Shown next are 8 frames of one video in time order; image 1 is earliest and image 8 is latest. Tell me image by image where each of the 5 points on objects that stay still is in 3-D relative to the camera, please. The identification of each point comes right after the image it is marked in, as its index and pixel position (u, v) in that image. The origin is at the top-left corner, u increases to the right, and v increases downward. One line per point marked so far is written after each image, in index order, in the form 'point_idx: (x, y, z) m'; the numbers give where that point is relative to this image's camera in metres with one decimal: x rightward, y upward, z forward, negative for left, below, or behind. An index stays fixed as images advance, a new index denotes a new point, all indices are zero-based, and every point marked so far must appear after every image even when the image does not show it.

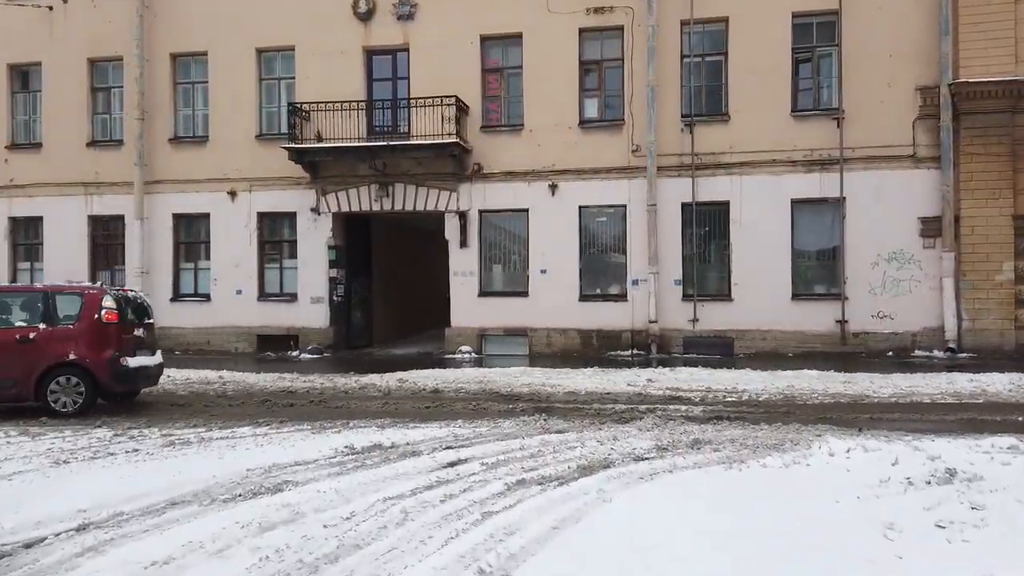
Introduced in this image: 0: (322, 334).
0: (-4.4, -1.1, +17.5) m
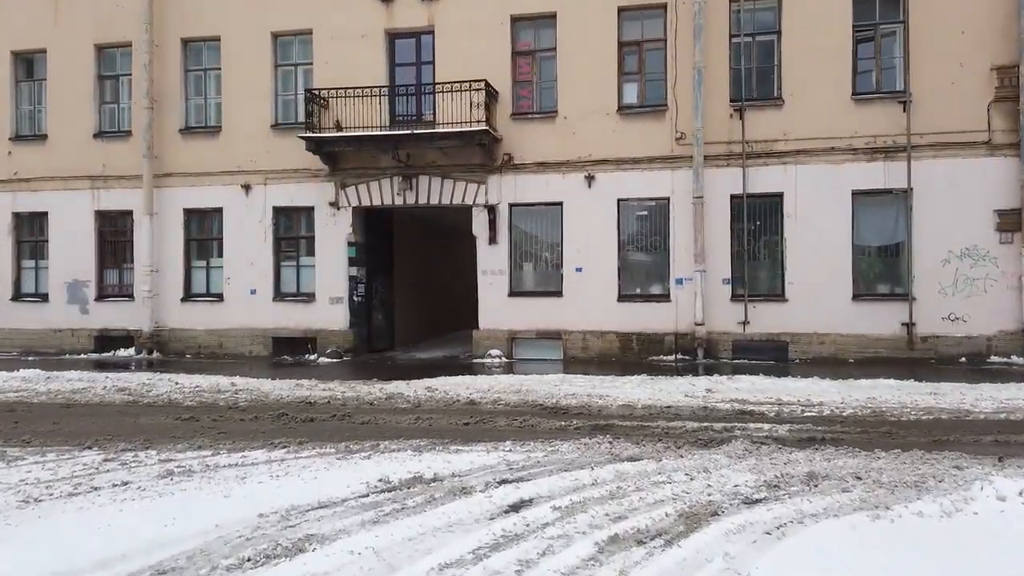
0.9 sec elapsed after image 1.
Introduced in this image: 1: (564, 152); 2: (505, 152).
0: (-3.7, -1.1, +16.4) m
1: (+1.0, +2.8, +15.3) m
2: (-0.2, +2.8, +15.5) m
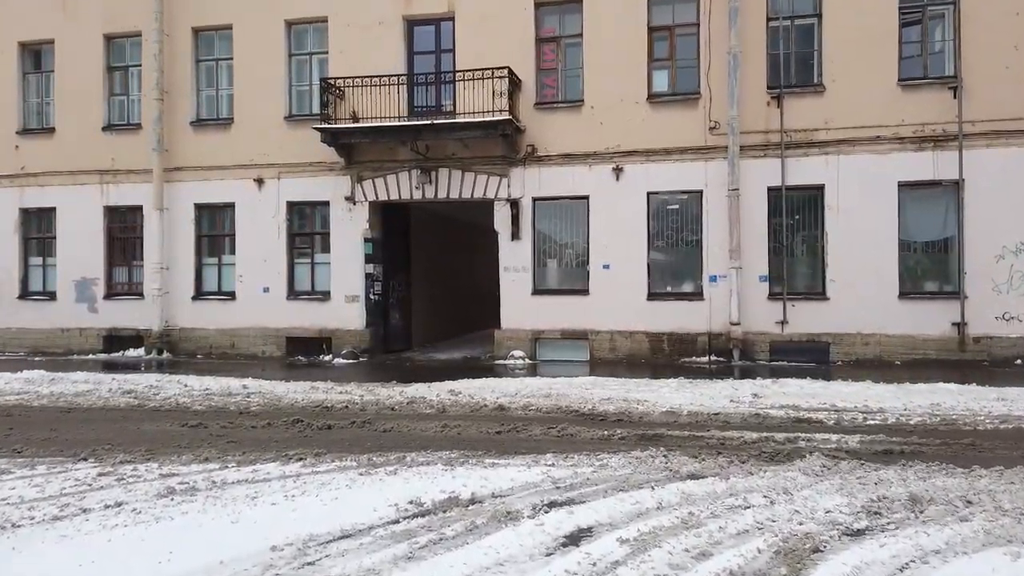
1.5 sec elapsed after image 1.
0: (-3.2, -1.0, +15.7) m
1: (+1.5, +2.8, +14.5) m
2: (+0.3, +2.9, +14.8) m
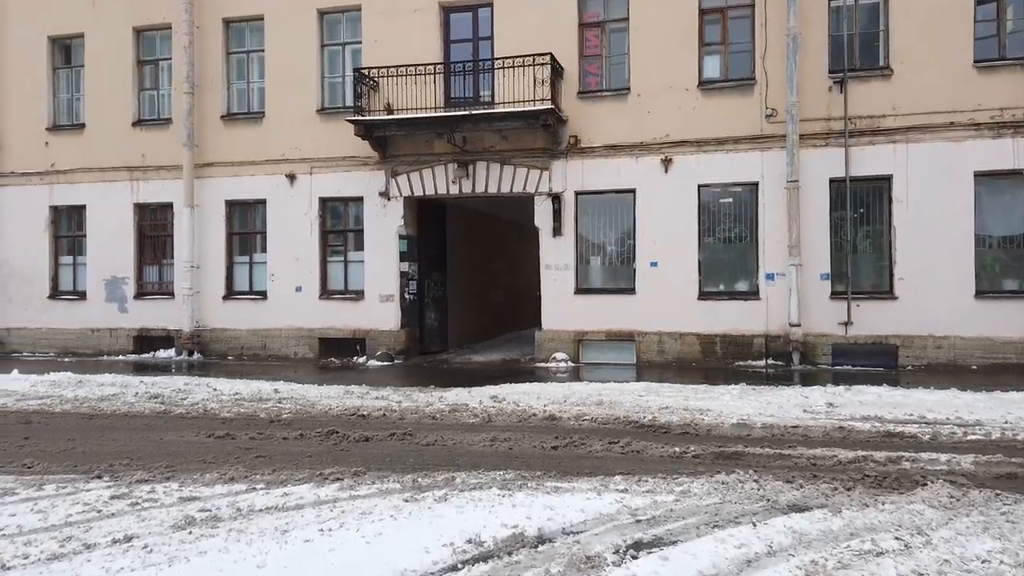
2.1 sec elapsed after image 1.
0: (-2.4, -1.0, +15.1) m
1: (+2.3, +2.8, +13.7) m
2: (+1.1, +2.9, +14.0) m
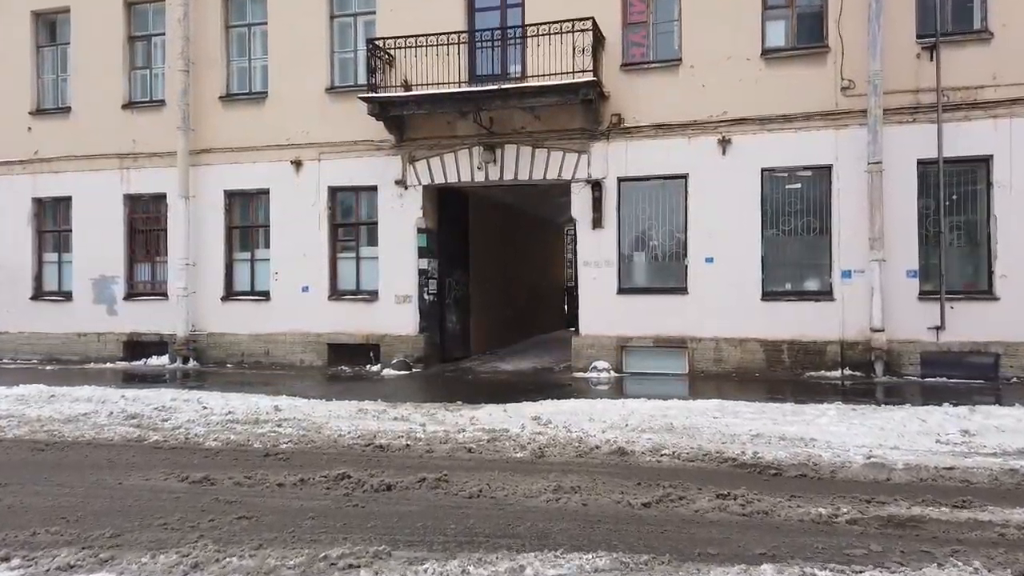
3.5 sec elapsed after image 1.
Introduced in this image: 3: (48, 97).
0: (-1.8, -1.0, +13.5) m
1: (+2.8, +2.8, +12.0) m
2: (+1.7, +2.9, +12.3) m
3: (-9.6, +4.0, +15.6) m
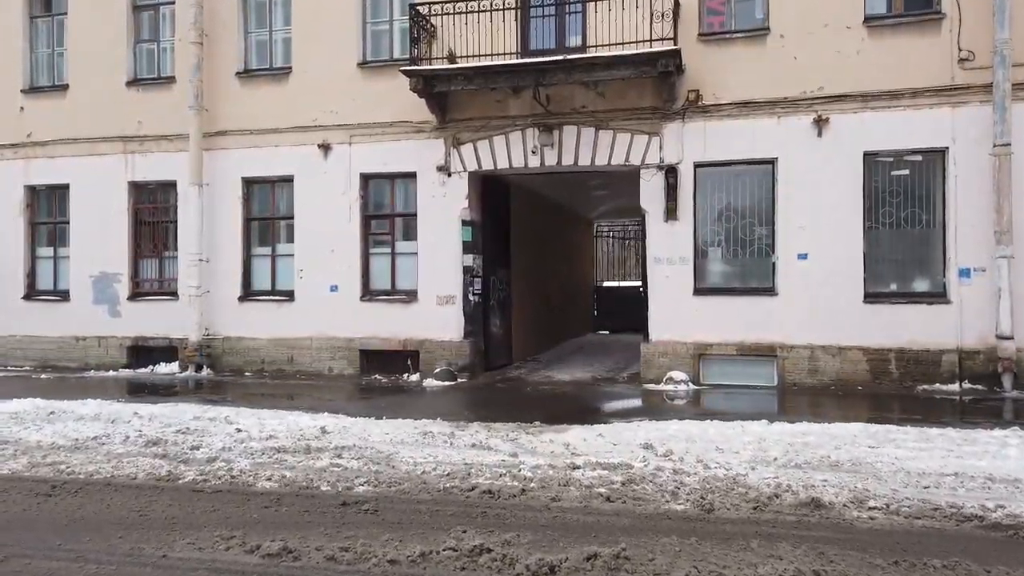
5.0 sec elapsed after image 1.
0: (-0.9, -1.0, +12.0) m
1: (+3.8, +2.8, +10.6) m
2: (+2.6, +2.9, +10.9) m
3: (-8.7, +4.0, +14.0) m
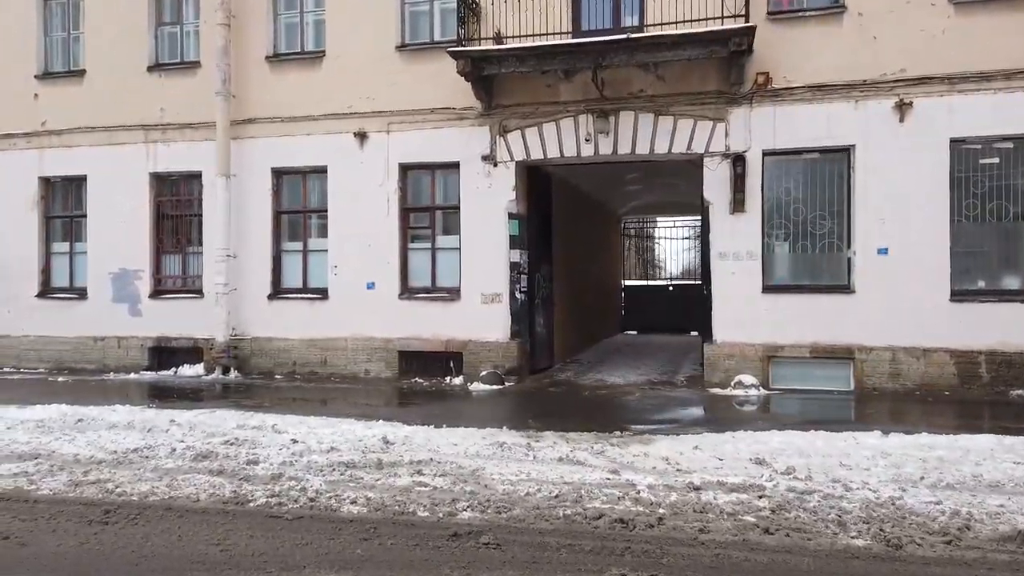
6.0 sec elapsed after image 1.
0: (-0.2, -1.0, +11.2) m
1: (+4.5, +2.9, +9.9) m
2: (+3.3, +2.9, +10.2) m
3: (-8.0, +4.0, +13.3) m
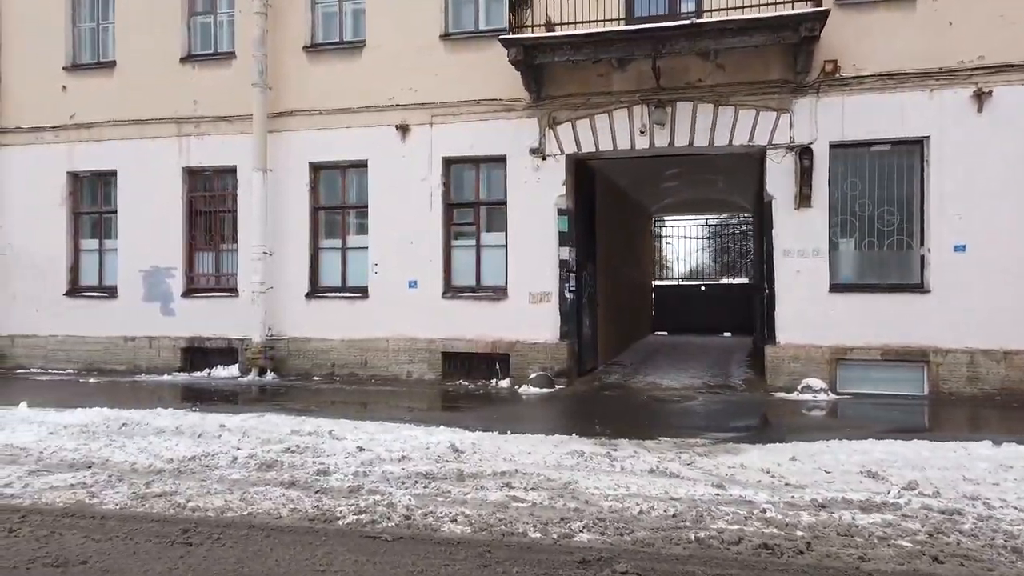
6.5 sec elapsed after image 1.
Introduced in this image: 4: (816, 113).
0: (+0.5, -0.9, +10.8) m
1: (+5.2, +2.9, +9.4) m
2: (+4.1, +2.9, +9.7) m
3: (-7.3, +4.1, +12.9) m
4: (+4.0, +2.2, +9.8) m
